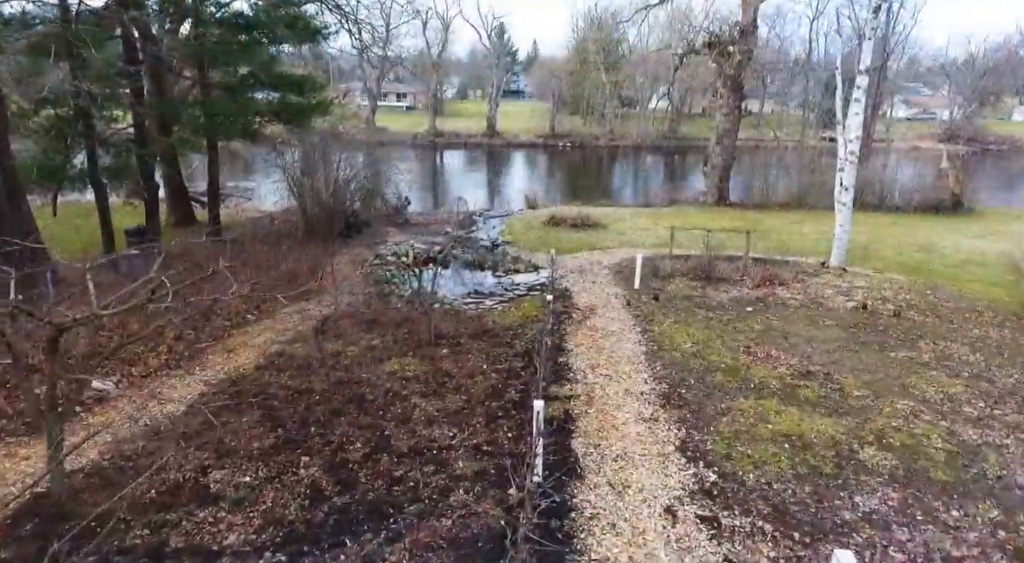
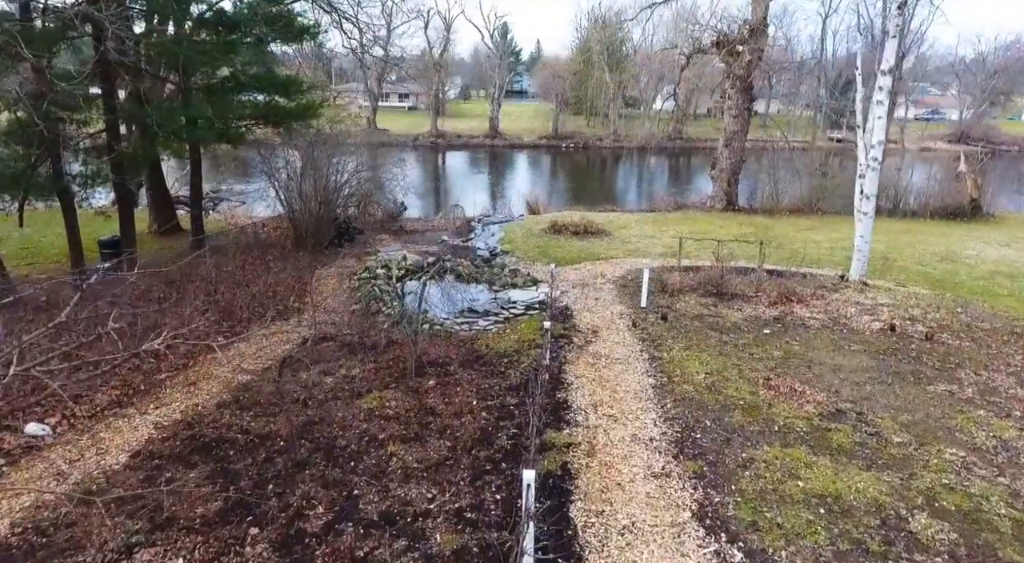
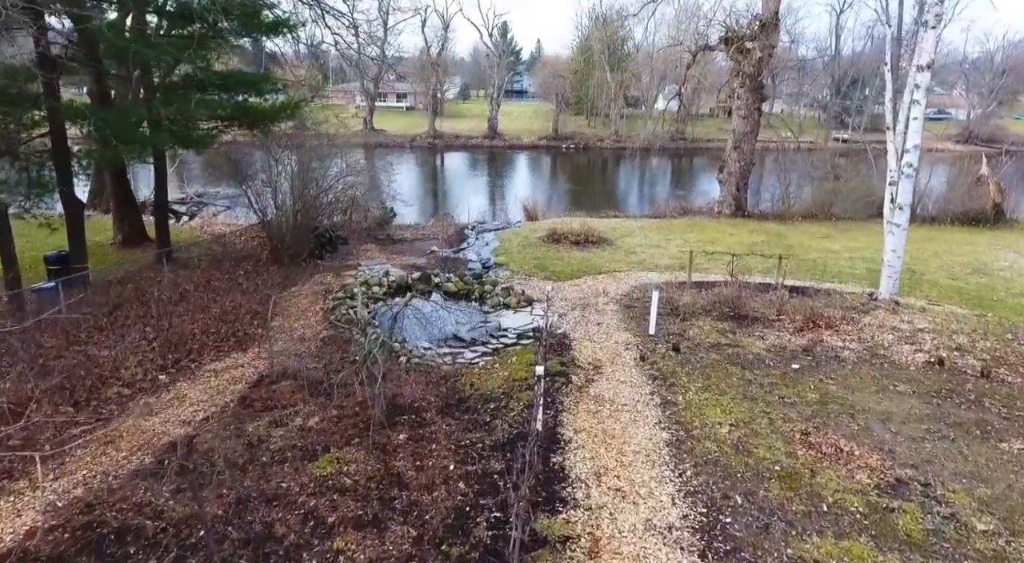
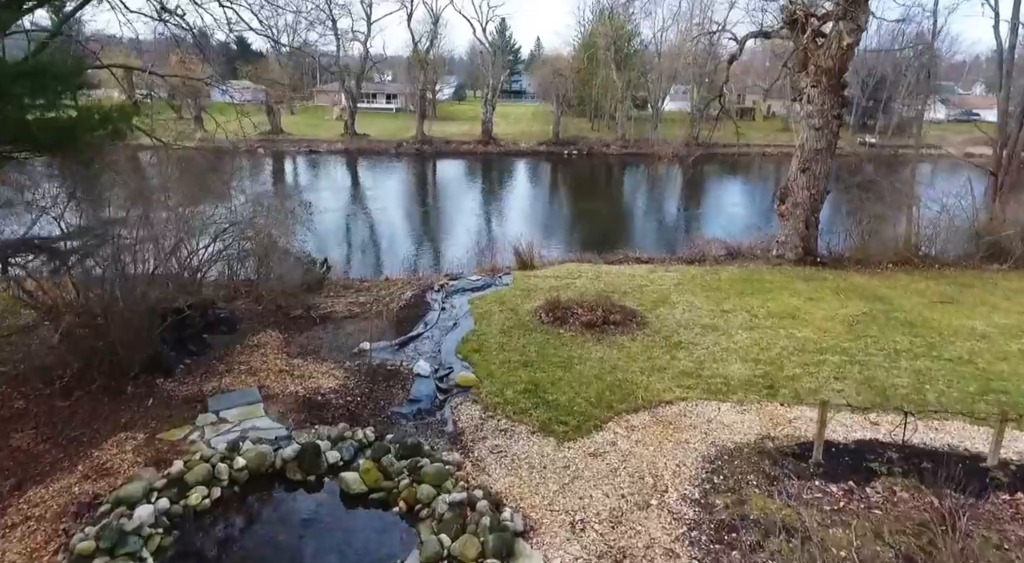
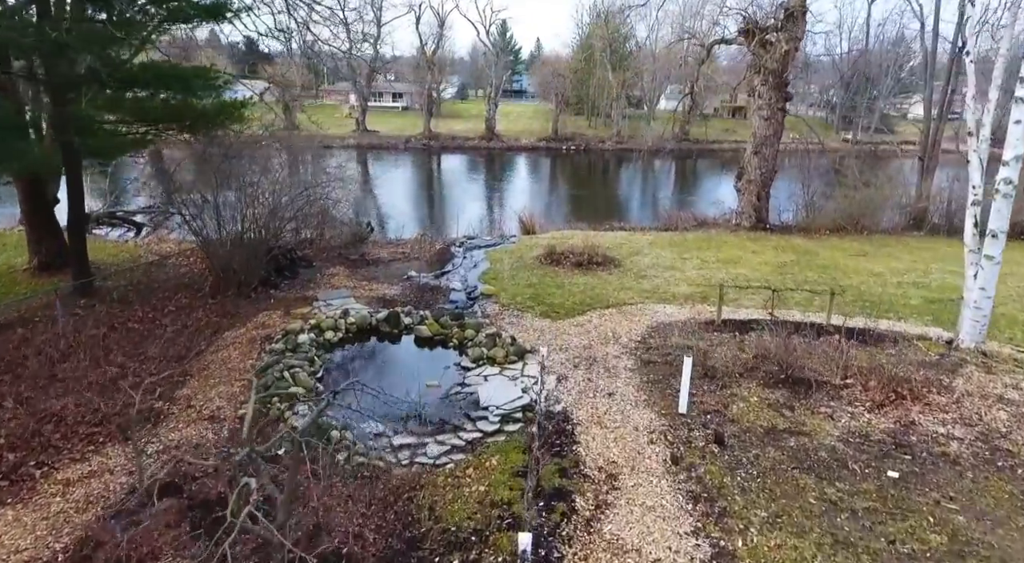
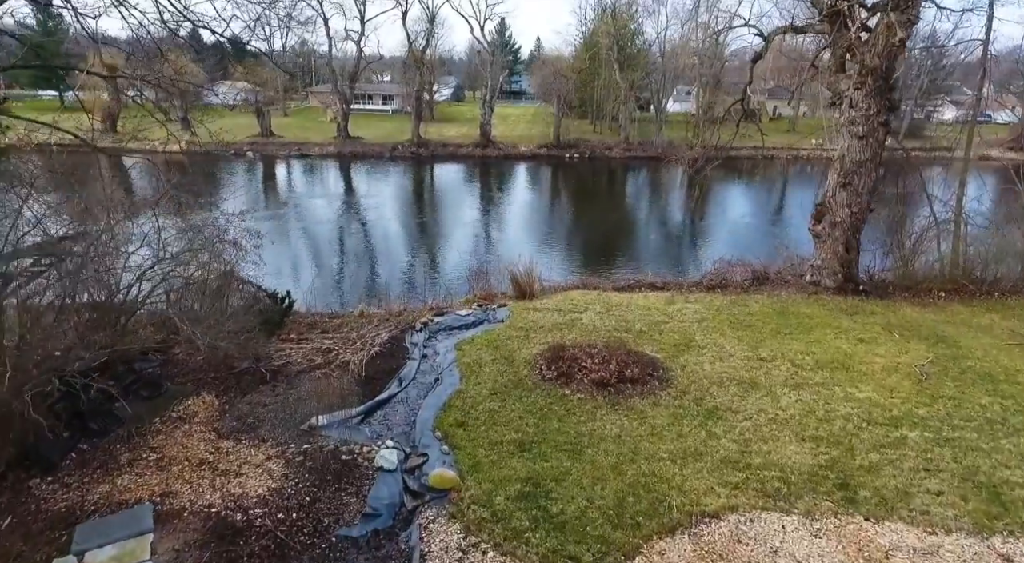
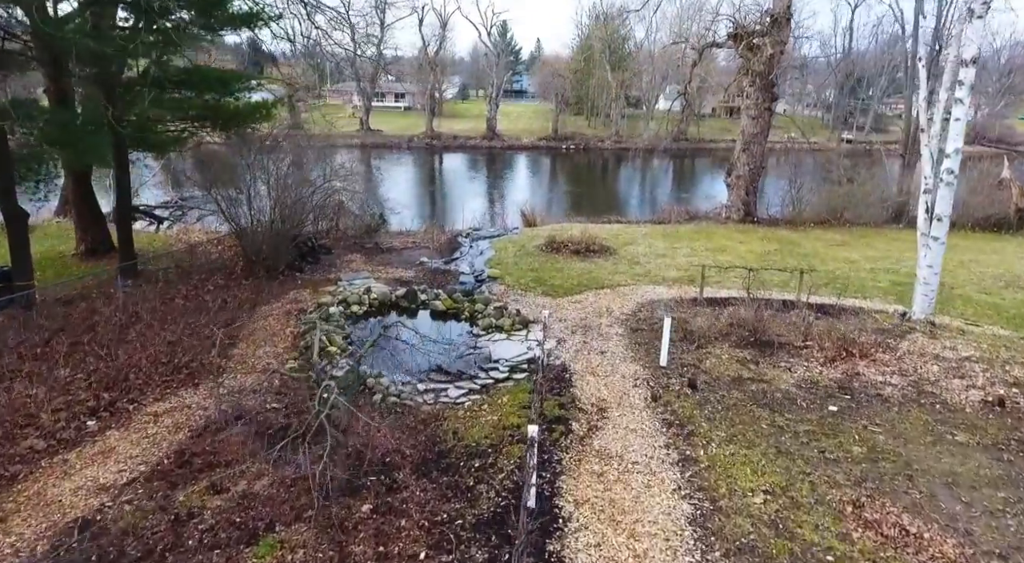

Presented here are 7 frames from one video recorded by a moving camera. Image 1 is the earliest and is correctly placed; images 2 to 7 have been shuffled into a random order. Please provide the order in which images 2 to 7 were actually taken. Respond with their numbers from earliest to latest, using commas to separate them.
2, 3, 7, 5, 4, 6
